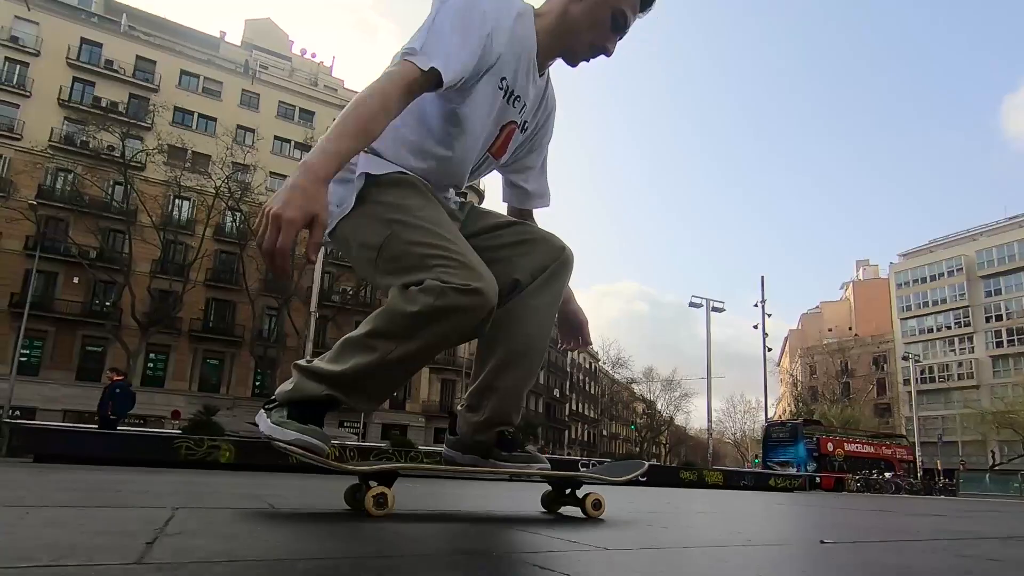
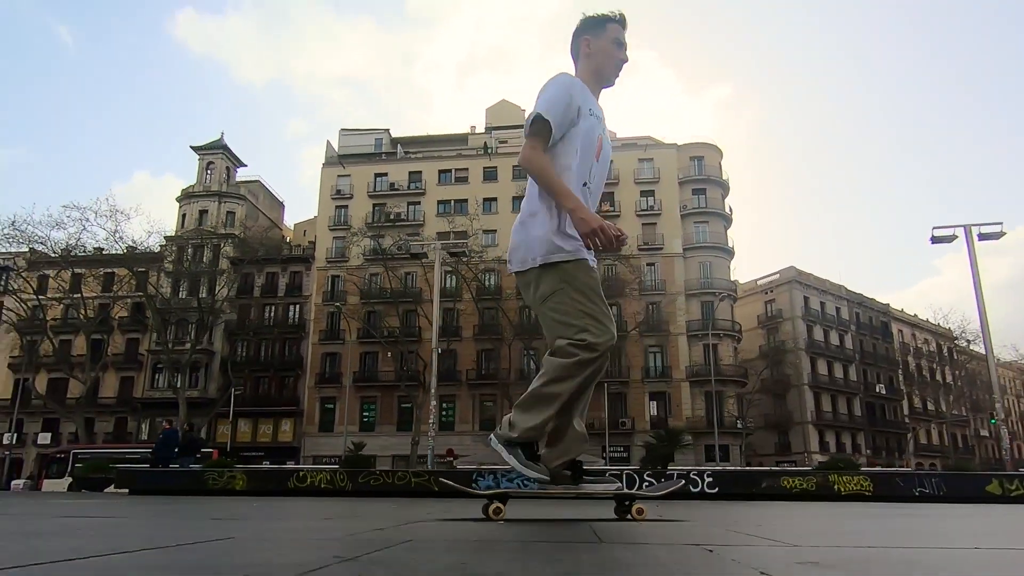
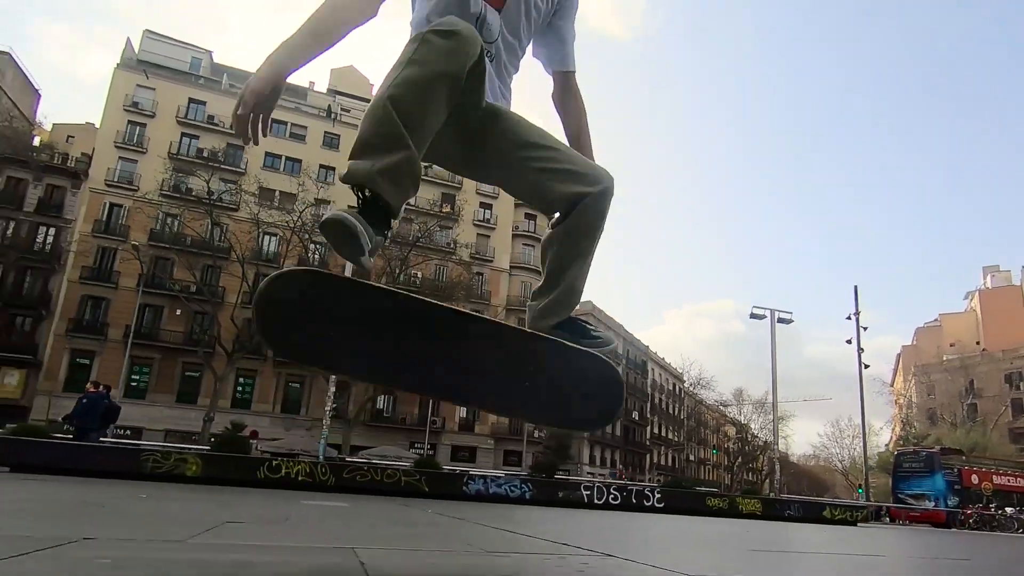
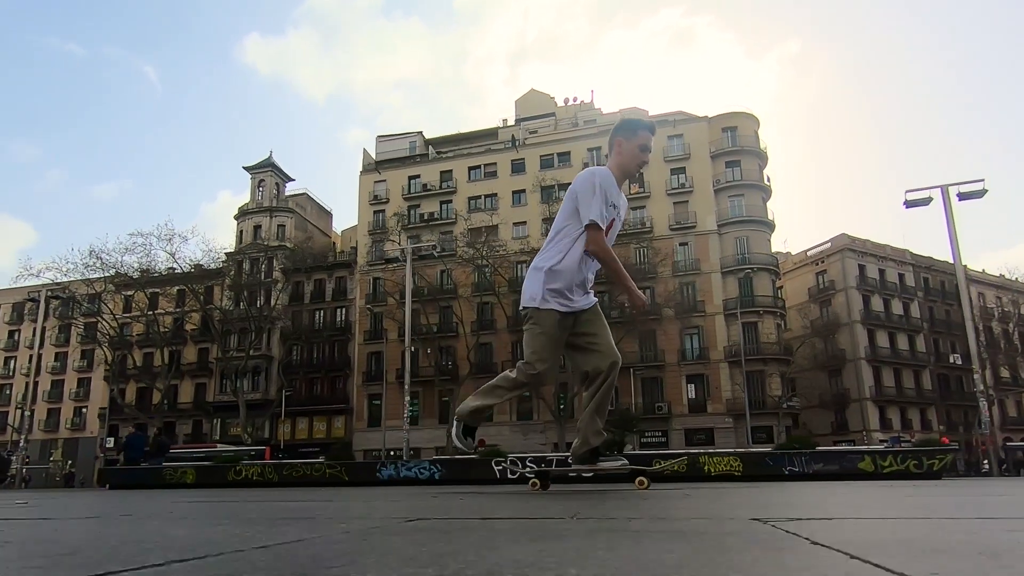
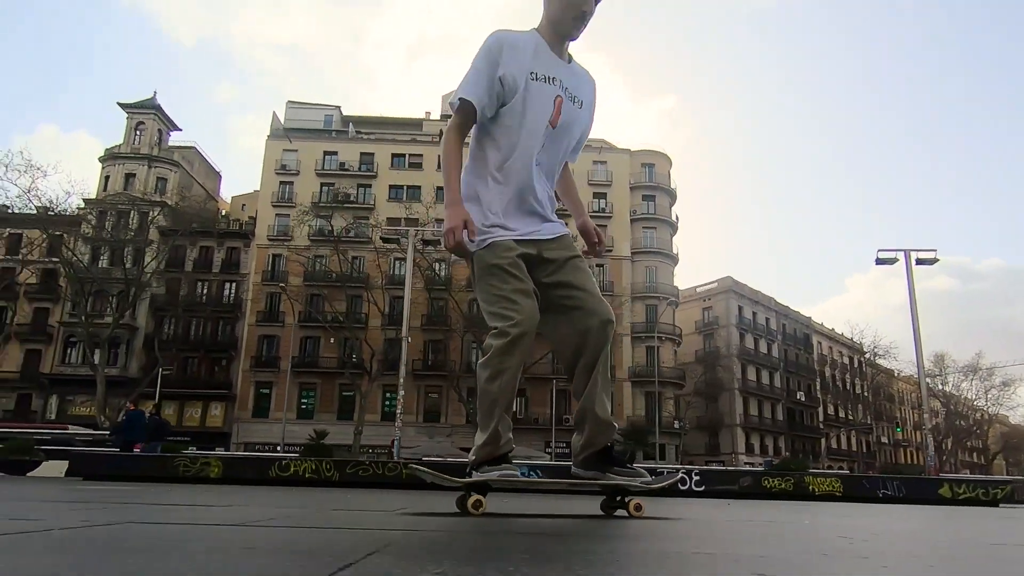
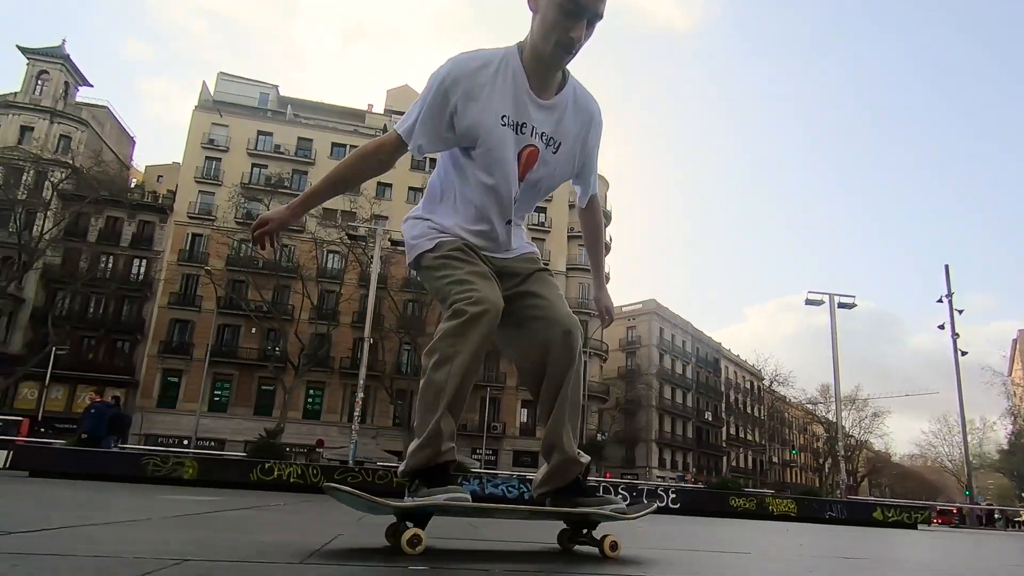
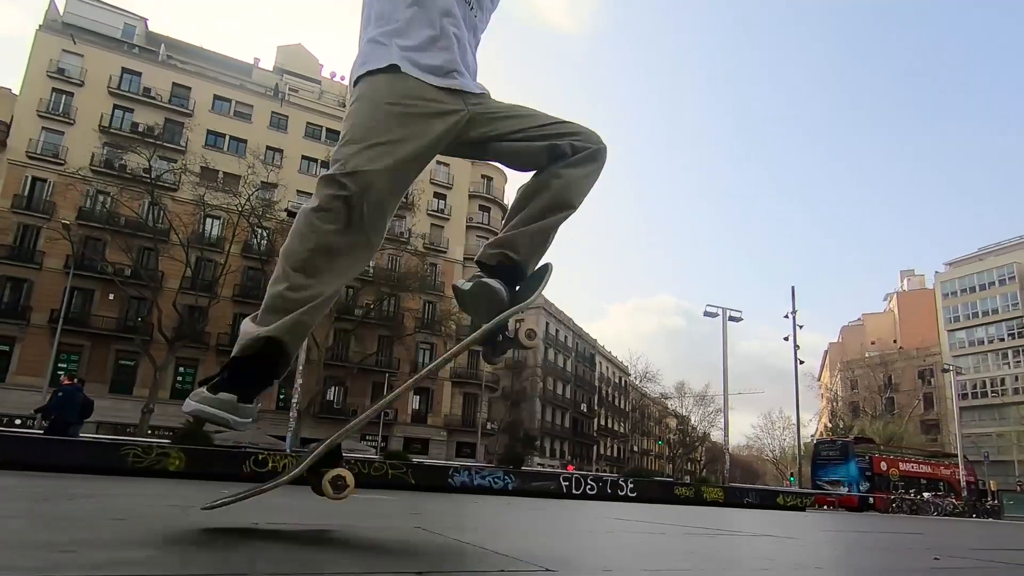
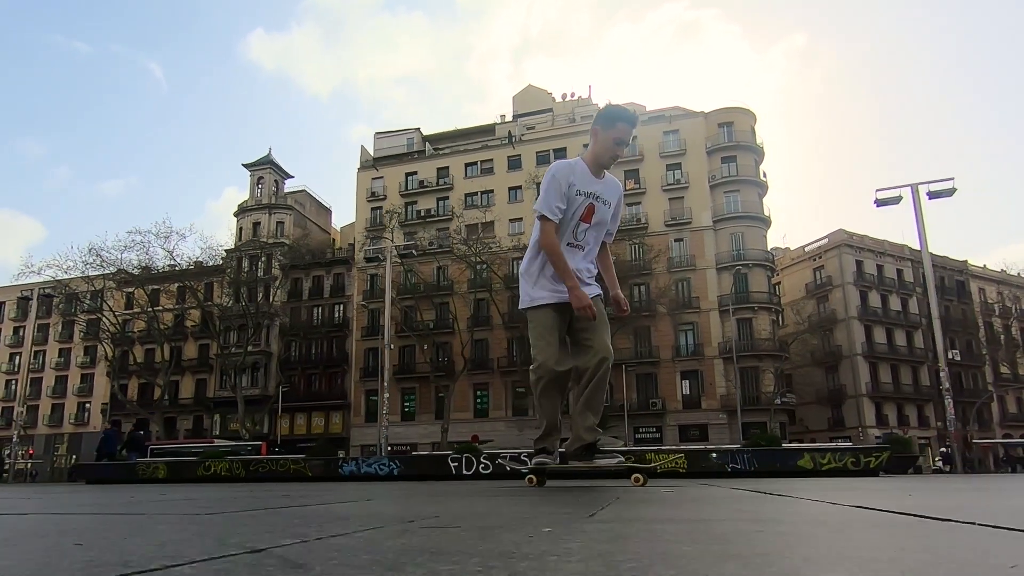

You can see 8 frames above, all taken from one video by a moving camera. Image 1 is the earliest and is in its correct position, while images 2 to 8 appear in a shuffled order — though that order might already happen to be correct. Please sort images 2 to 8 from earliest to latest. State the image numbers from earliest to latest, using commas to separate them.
7, 3, 6, 5, 2, 4, 8
